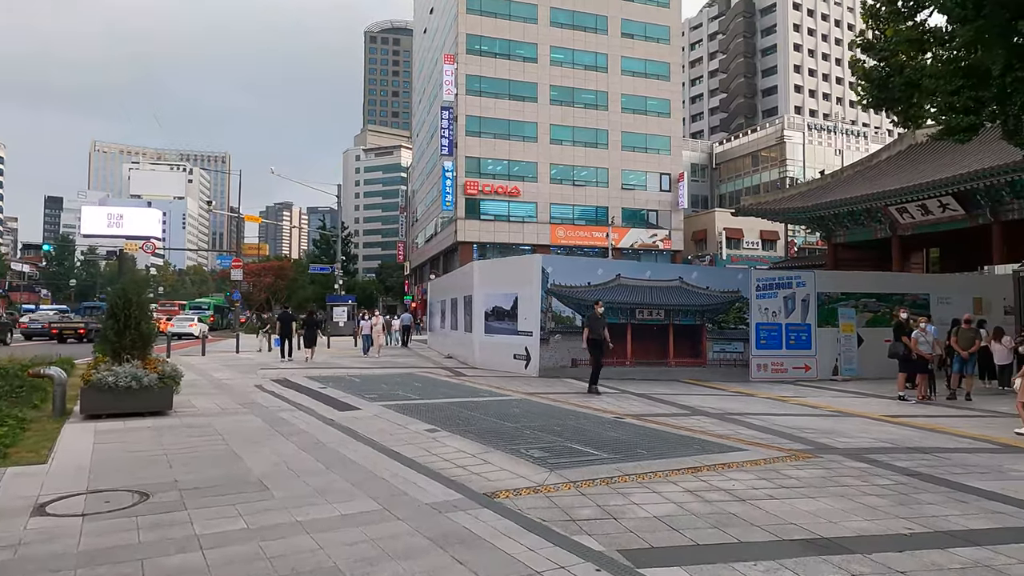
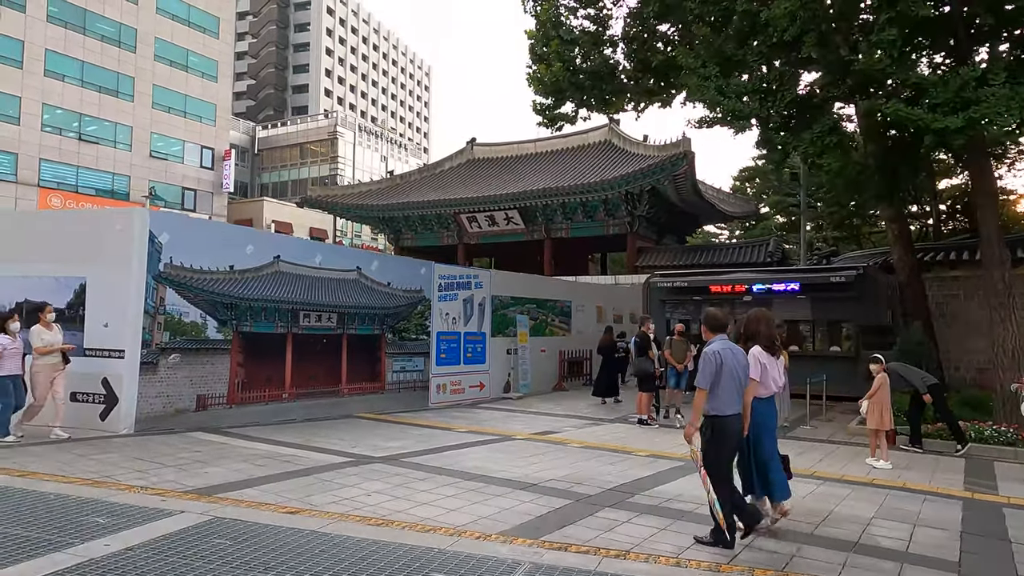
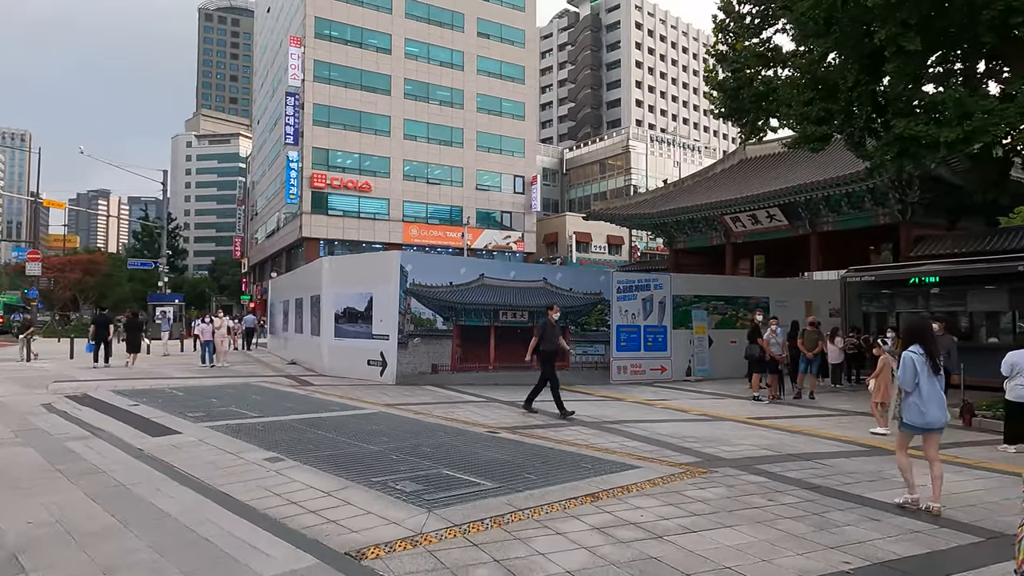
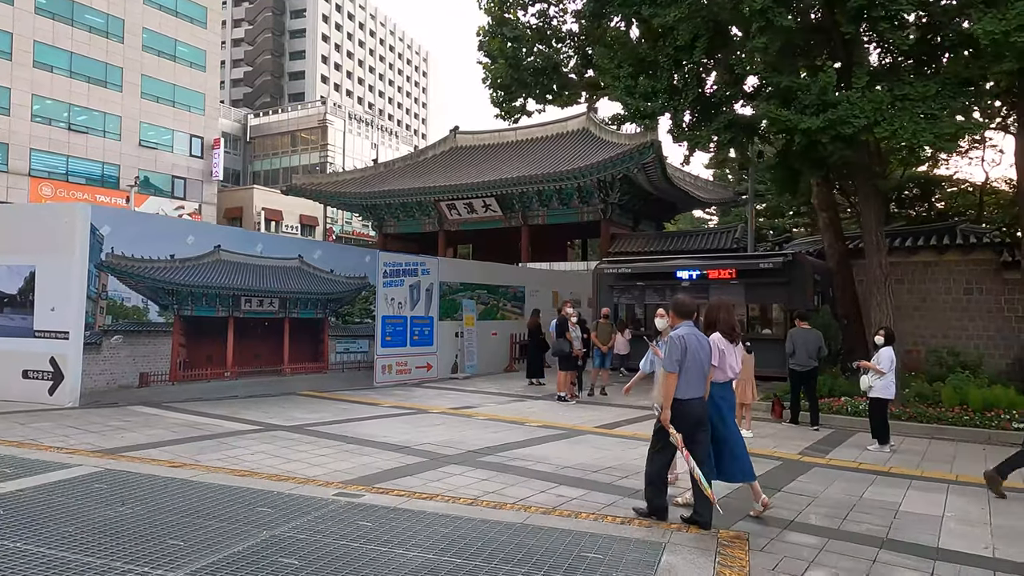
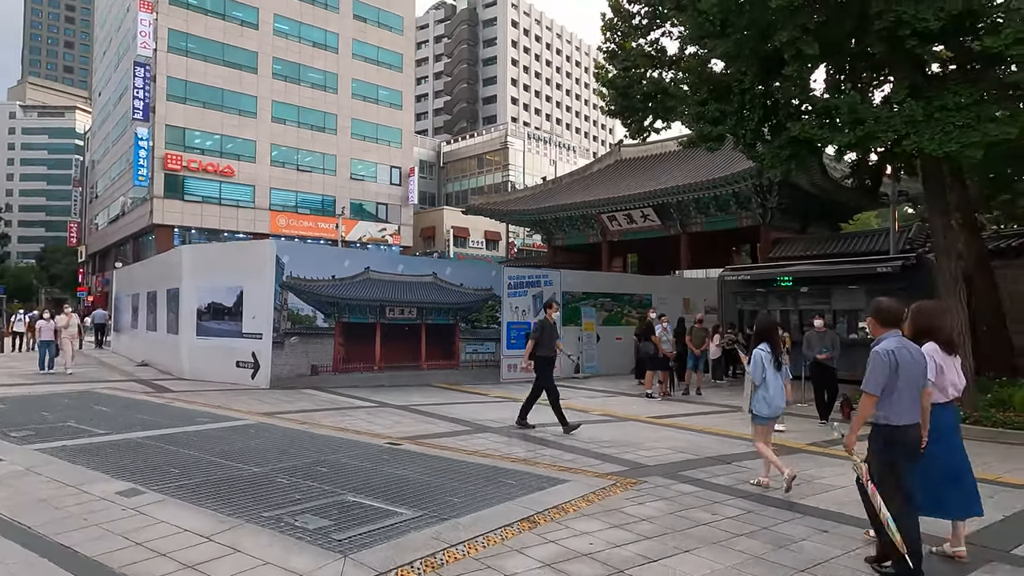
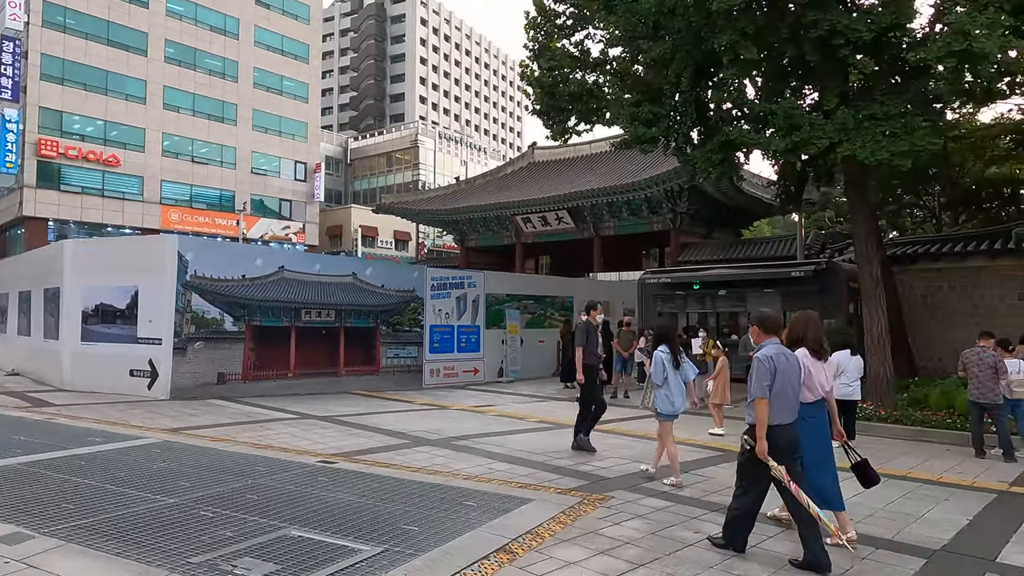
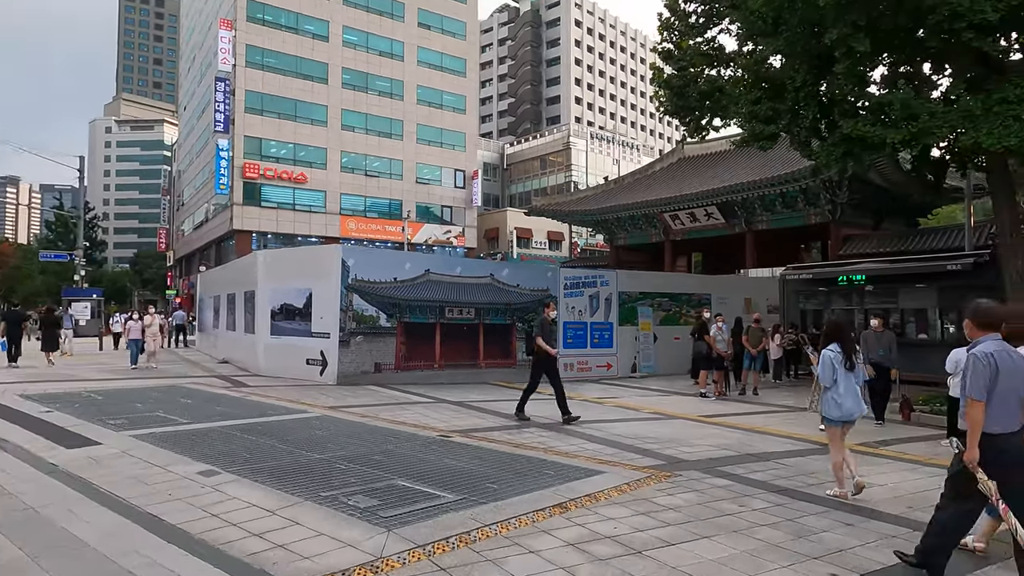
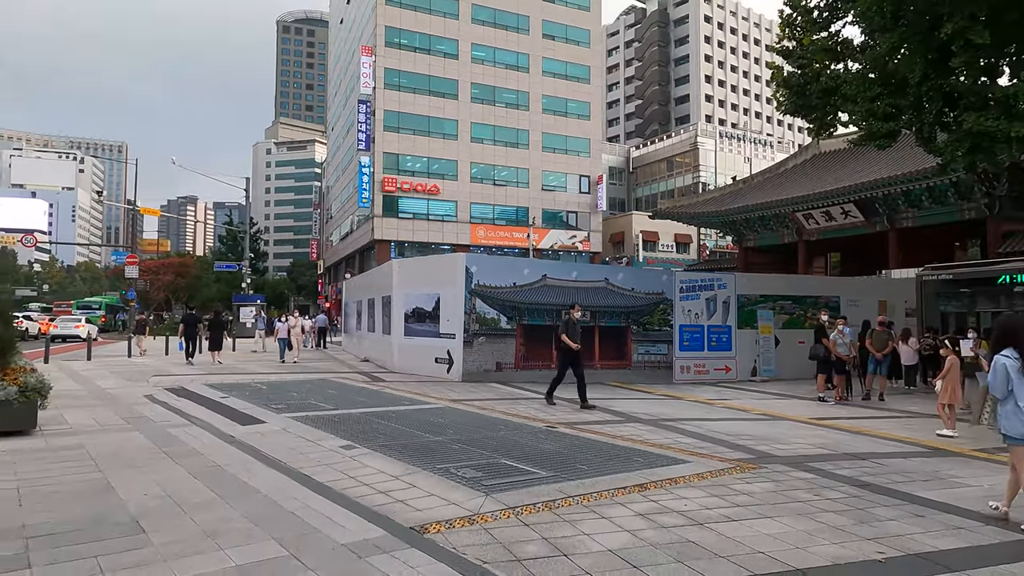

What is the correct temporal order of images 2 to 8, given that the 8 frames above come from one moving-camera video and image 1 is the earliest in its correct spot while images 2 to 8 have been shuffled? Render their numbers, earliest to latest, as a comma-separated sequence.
8, 3, 7, 5, 6, 4, 2
